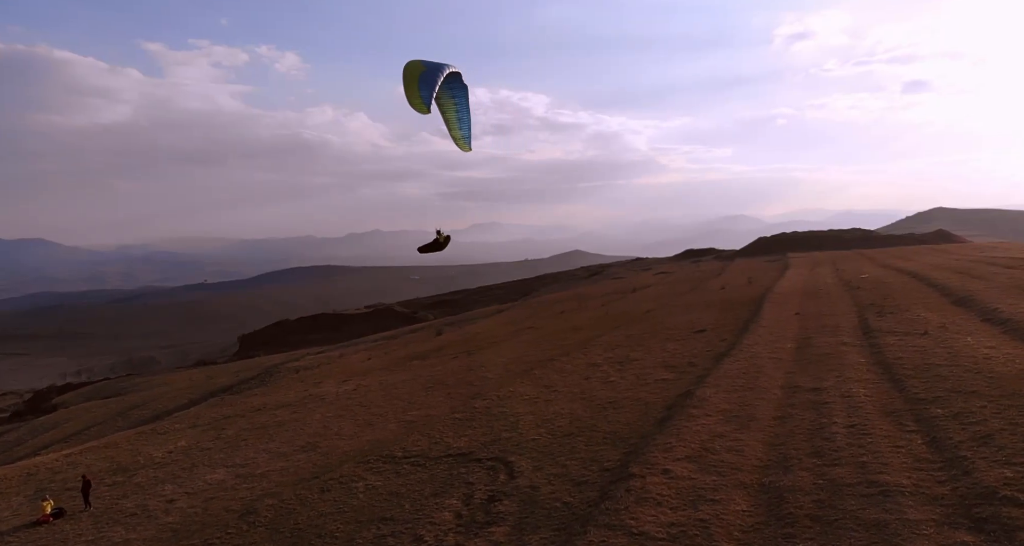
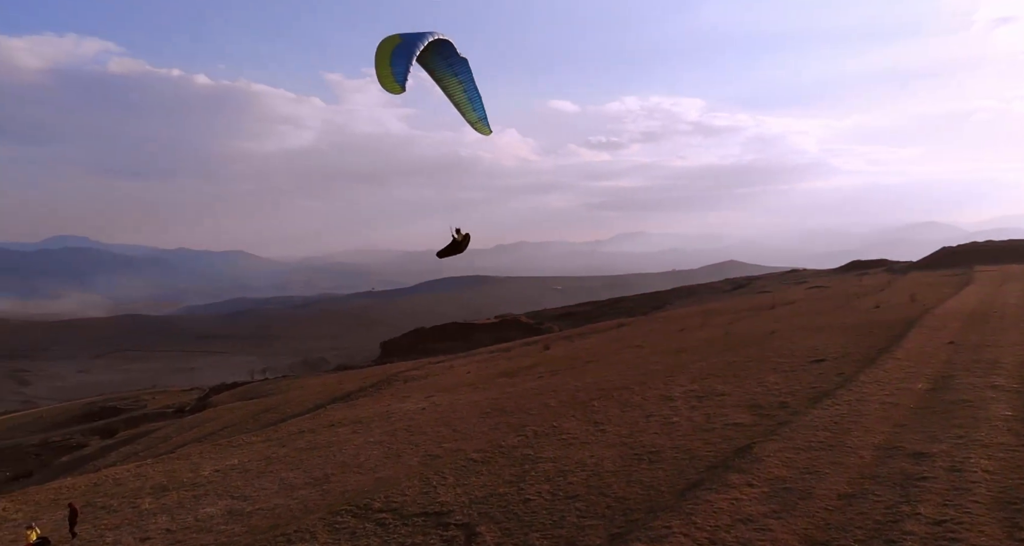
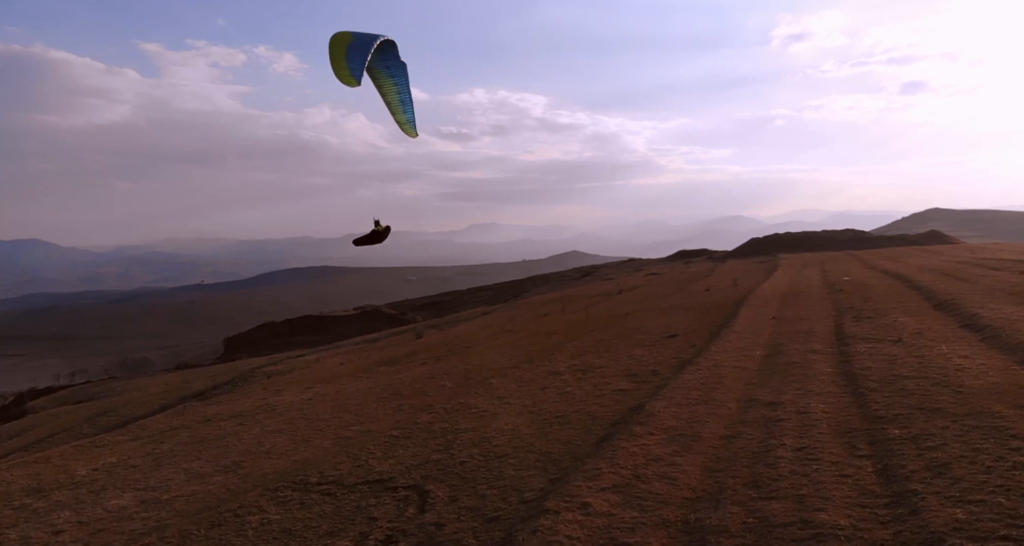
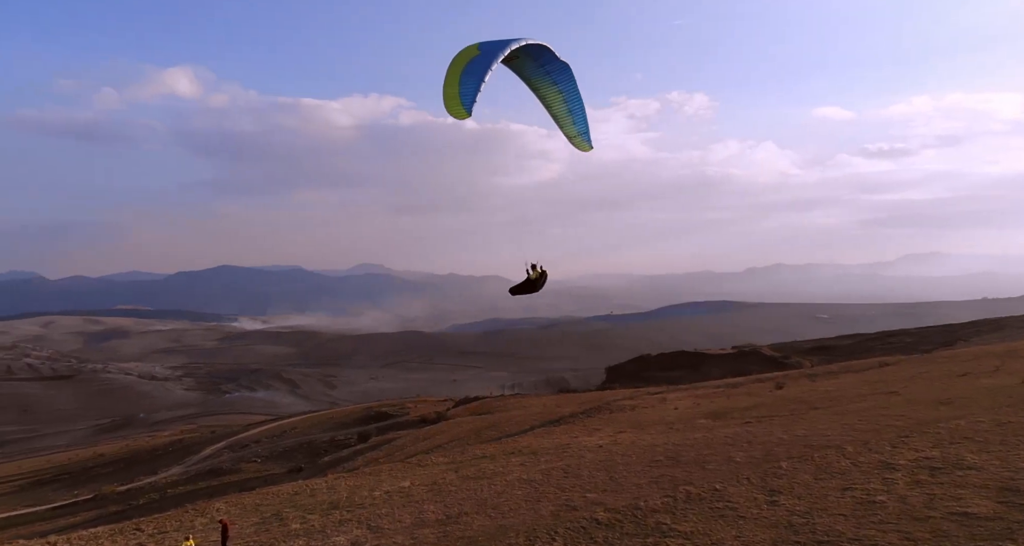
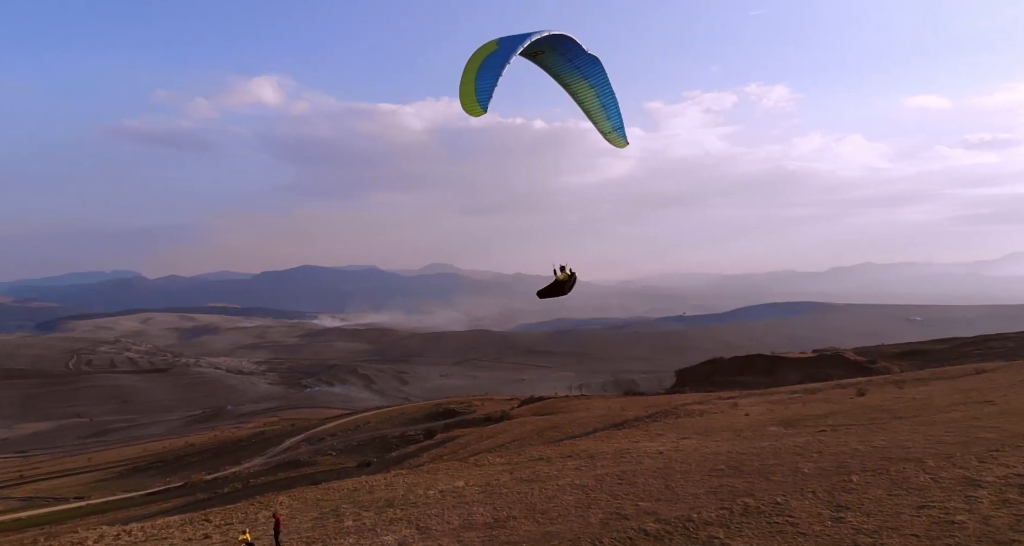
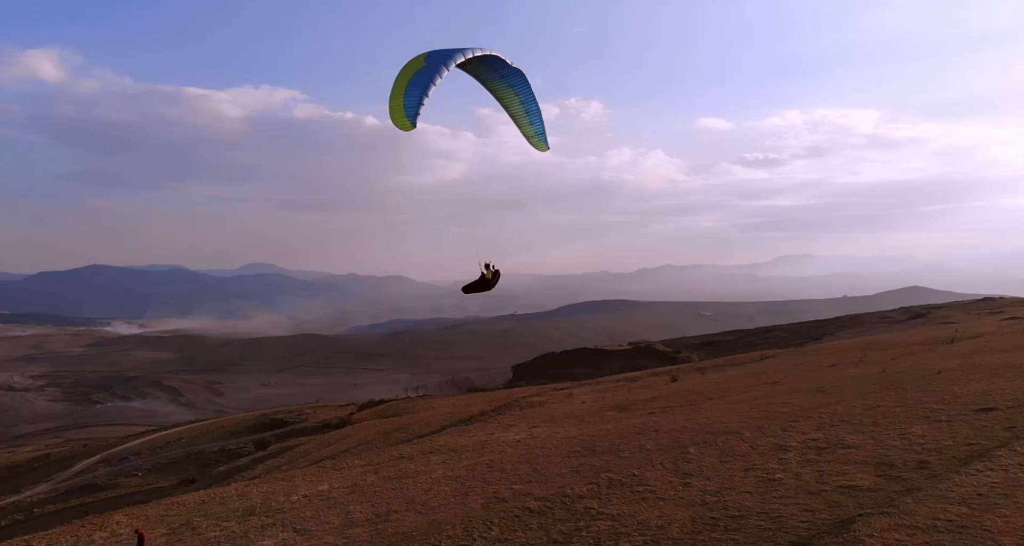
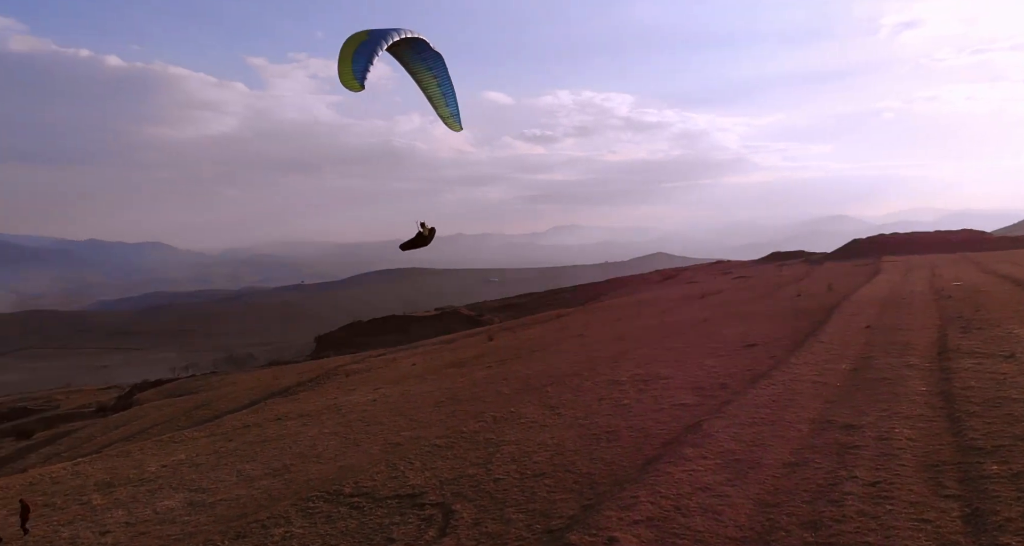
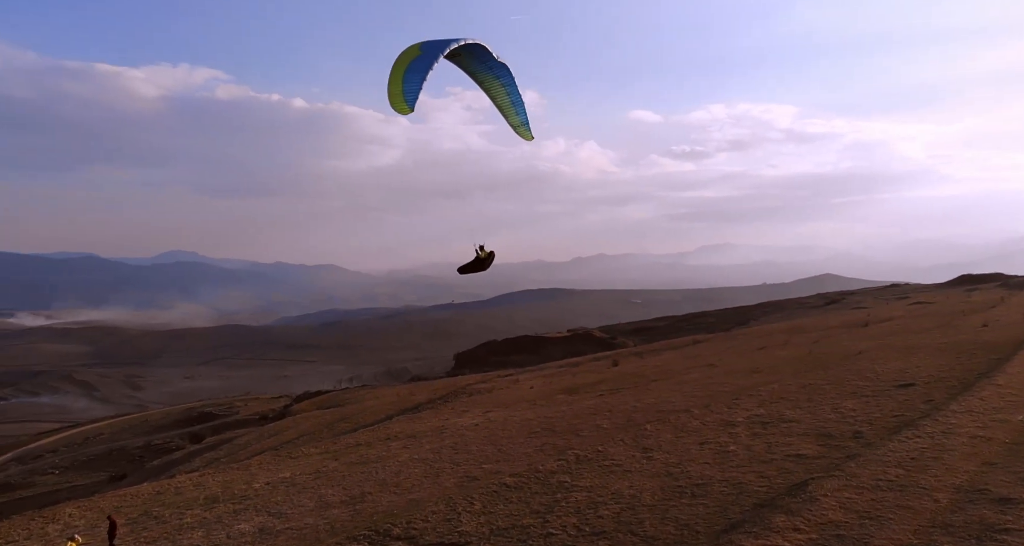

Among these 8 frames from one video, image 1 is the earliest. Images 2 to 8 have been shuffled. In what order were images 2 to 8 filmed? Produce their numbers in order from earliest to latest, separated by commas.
3, 7, 2, 8, 6, 4, 5
